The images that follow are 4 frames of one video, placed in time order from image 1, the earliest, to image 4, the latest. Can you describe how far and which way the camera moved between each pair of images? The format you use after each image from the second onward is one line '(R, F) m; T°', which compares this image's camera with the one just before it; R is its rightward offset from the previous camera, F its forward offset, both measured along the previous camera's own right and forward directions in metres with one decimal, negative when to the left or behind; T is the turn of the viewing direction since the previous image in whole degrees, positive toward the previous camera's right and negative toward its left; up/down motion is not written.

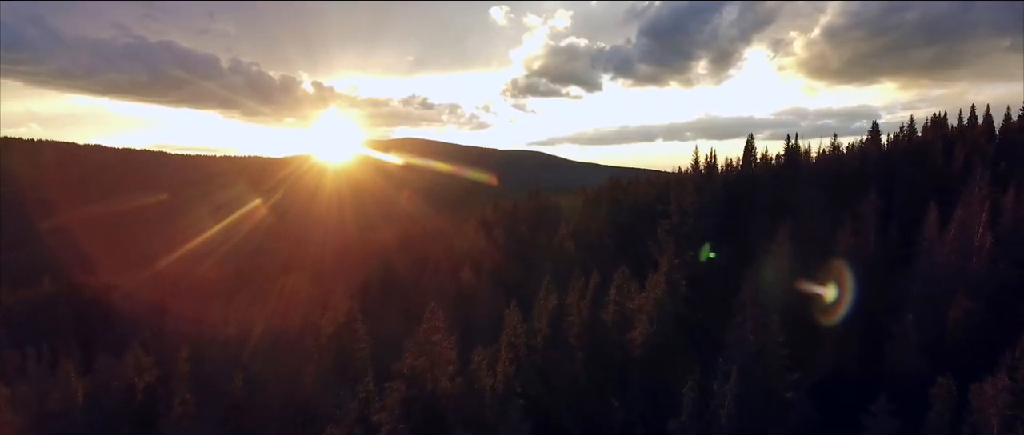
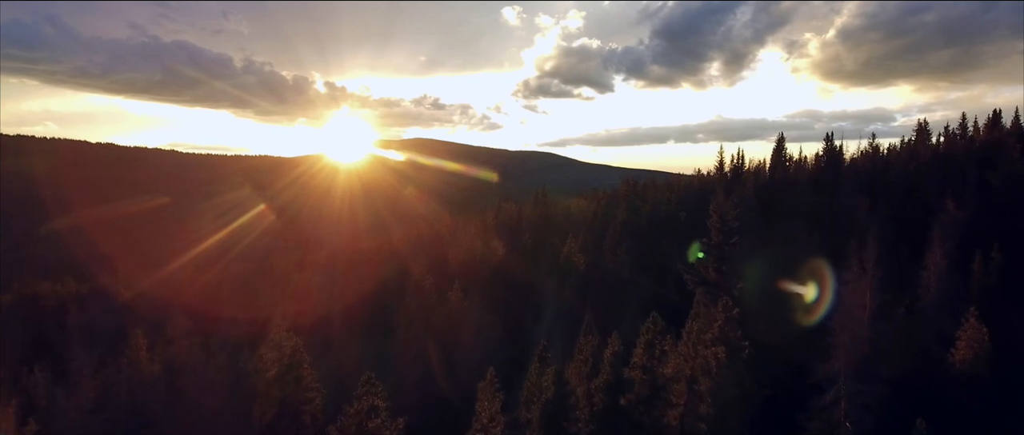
(0.0, +1.2) m; -1°
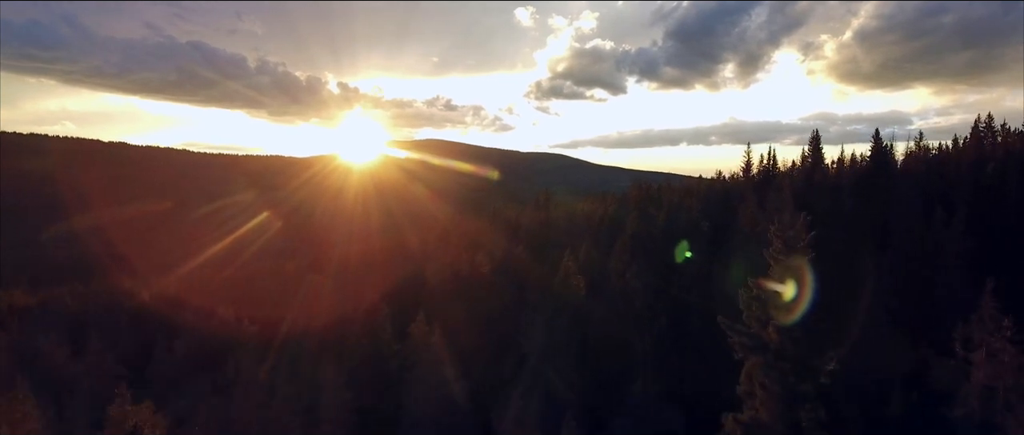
(-0.1, +1.2) m; -1°
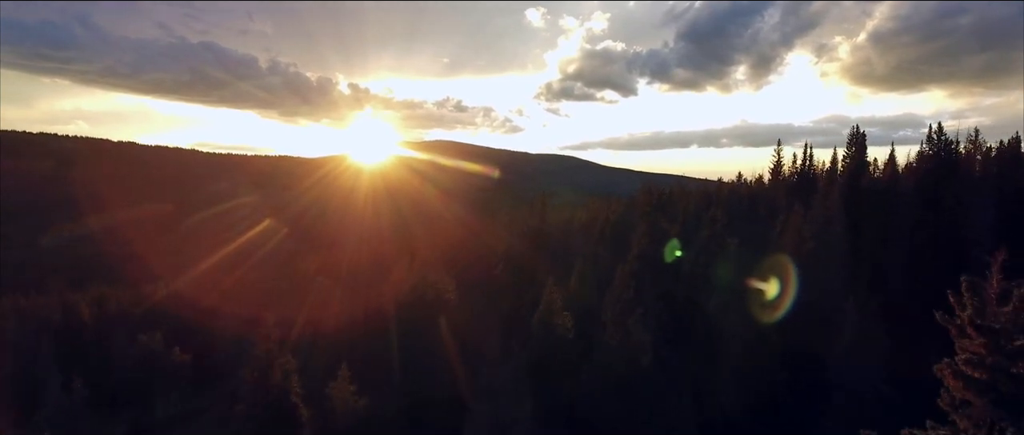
(-0.1, +1.3) m; -1°
